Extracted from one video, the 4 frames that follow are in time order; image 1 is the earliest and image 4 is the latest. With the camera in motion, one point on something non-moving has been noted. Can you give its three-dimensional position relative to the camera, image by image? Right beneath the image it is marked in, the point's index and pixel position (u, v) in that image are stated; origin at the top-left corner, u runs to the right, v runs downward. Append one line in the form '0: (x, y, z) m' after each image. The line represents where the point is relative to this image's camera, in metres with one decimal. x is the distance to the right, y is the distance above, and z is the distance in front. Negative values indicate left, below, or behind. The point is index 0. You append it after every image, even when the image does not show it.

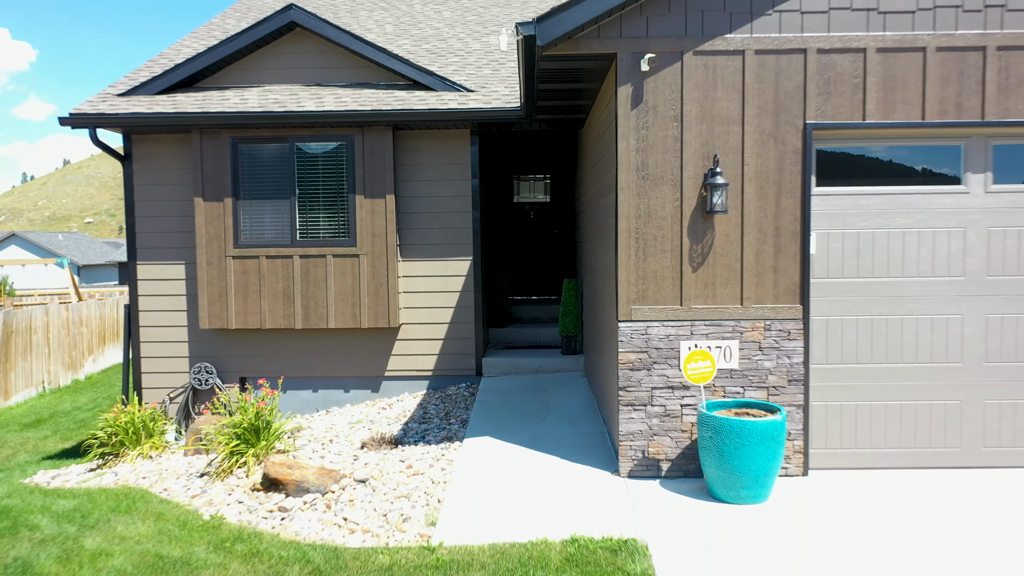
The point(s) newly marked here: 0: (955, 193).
0: (+2.1, +0.4, +3.8) m
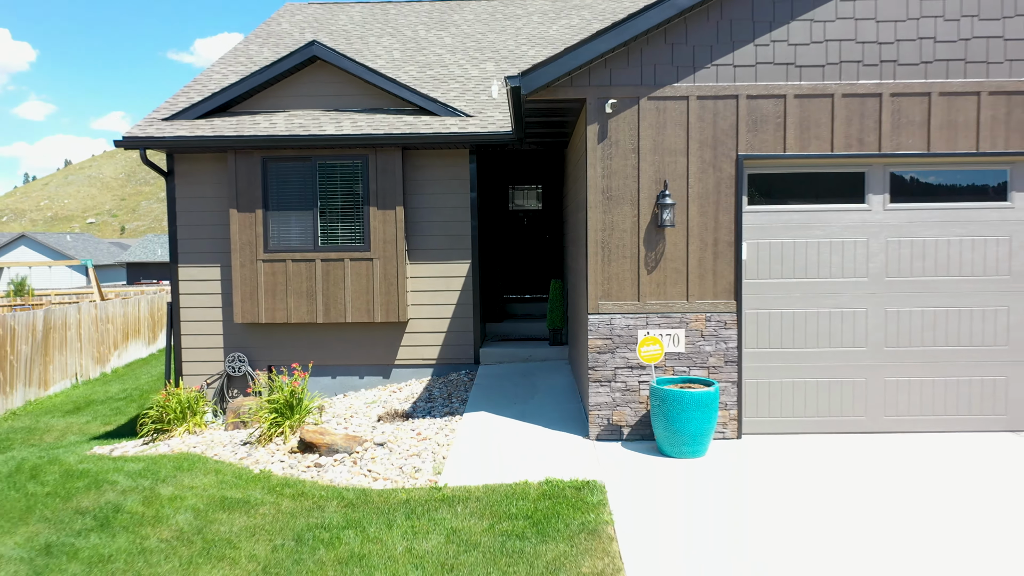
0: (+2.0, +0.5, +4.7) m
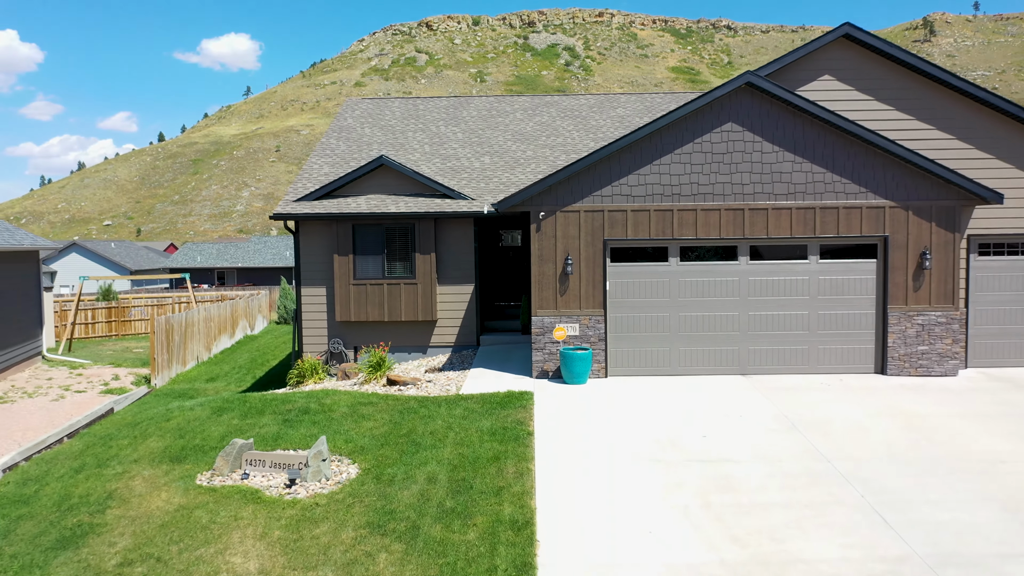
0: (+1.8, +0.3, +9.6) m
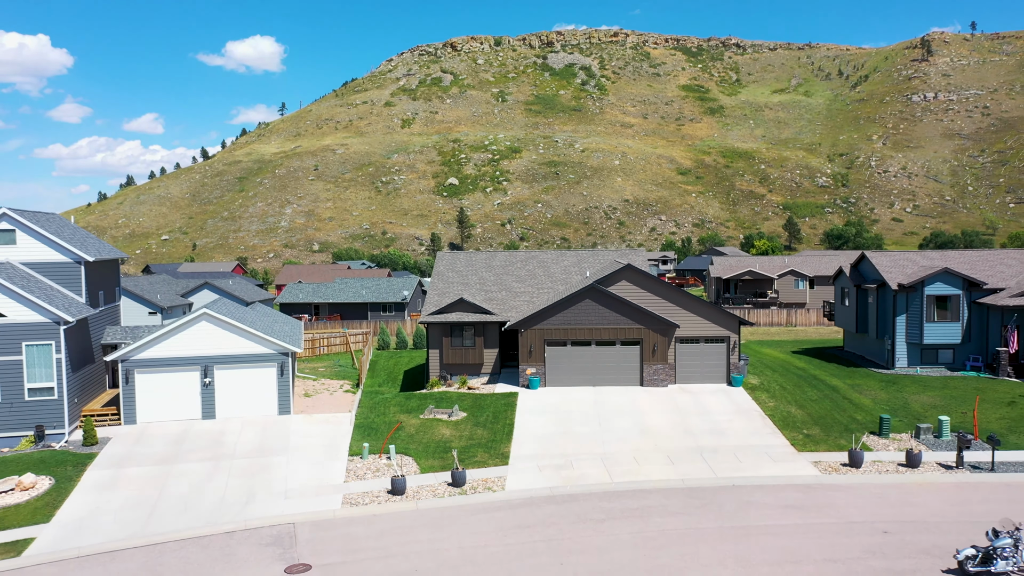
0: (+1.8, -2.0, +27.2) m
